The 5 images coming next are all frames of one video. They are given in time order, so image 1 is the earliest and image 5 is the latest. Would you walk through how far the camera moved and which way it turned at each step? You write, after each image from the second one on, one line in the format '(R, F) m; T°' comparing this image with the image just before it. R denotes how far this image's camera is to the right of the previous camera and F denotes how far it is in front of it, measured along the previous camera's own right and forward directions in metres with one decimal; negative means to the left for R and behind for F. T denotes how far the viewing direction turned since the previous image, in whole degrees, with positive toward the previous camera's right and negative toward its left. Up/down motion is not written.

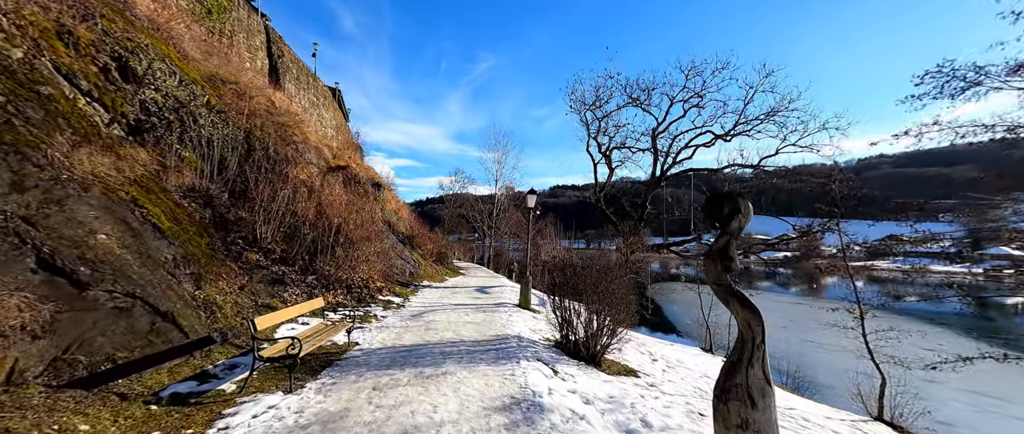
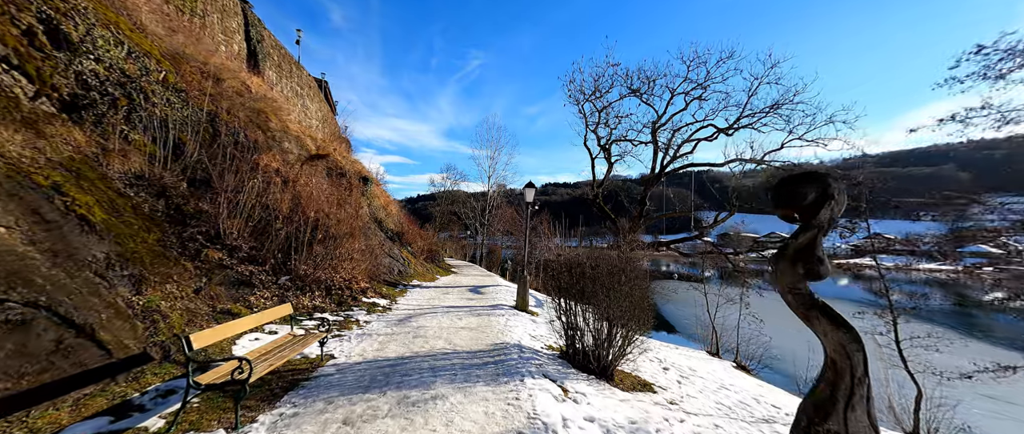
(-0.1, +0.8) m; +1°
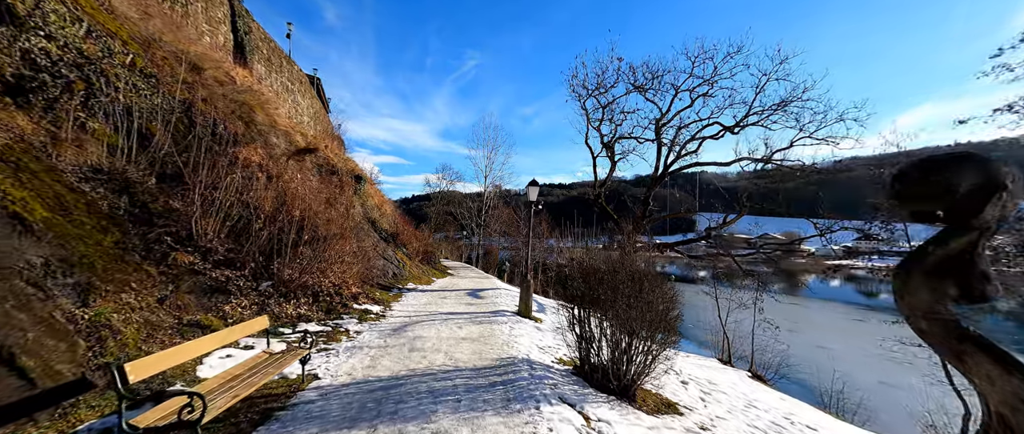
(-0.2, +0.6) m; +1°
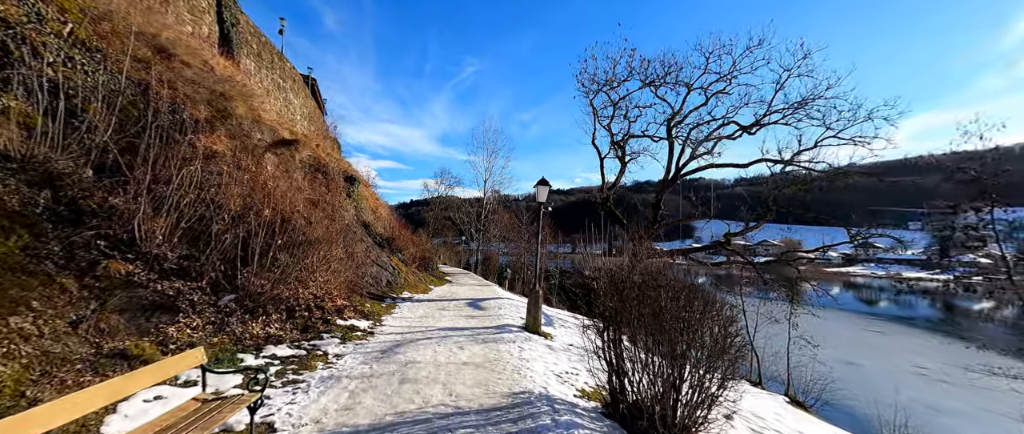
(-0.2, +1.0) m; 0°
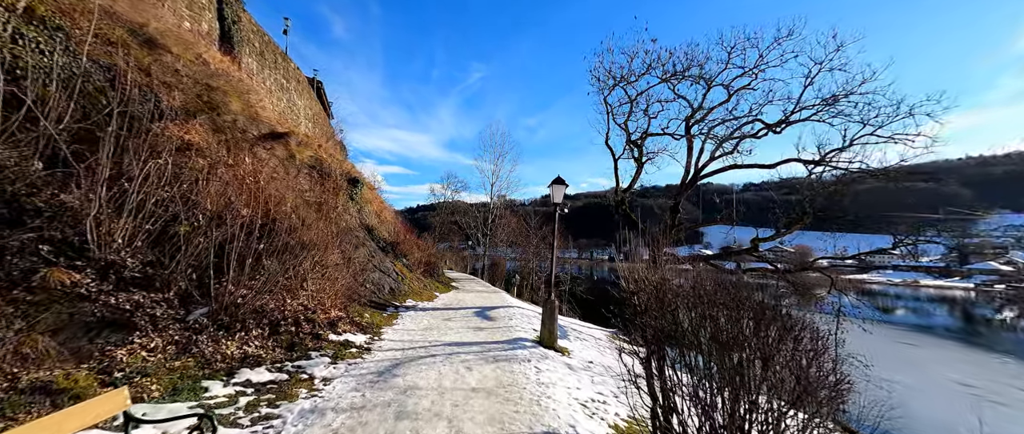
(-0.1, +0.8) m; -1°
